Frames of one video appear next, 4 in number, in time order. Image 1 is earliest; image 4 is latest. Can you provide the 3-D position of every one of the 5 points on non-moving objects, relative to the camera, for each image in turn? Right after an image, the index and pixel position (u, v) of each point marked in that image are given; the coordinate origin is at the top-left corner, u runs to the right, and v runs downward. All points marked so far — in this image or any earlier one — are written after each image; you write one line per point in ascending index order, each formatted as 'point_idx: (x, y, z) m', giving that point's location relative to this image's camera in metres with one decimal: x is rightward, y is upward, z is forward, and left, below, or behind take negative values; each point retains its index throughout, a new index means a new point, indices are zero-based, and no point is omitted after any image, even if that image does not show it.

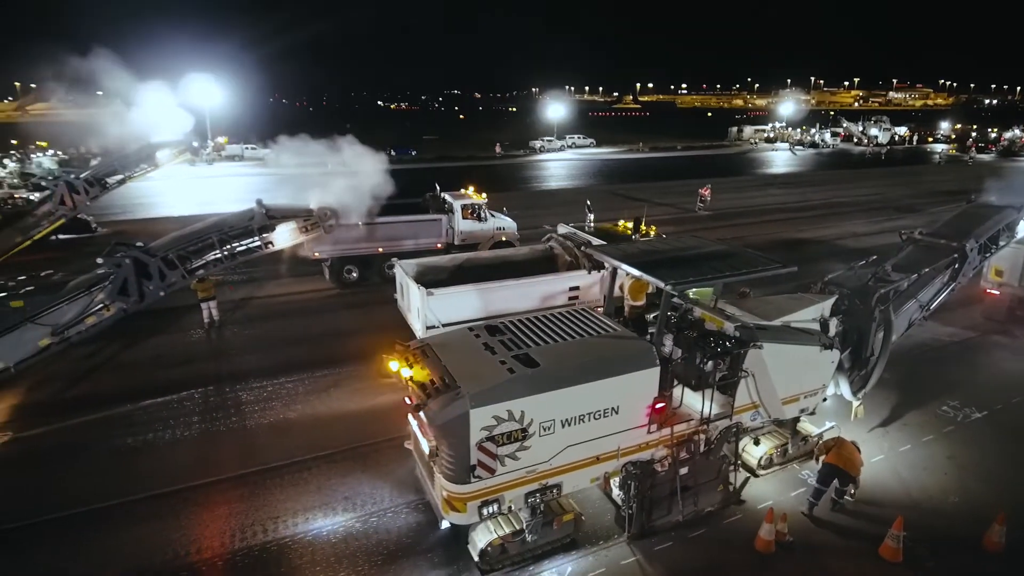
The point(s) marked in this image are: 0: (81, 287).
0: (-8.4, 0.0, +10.8) m
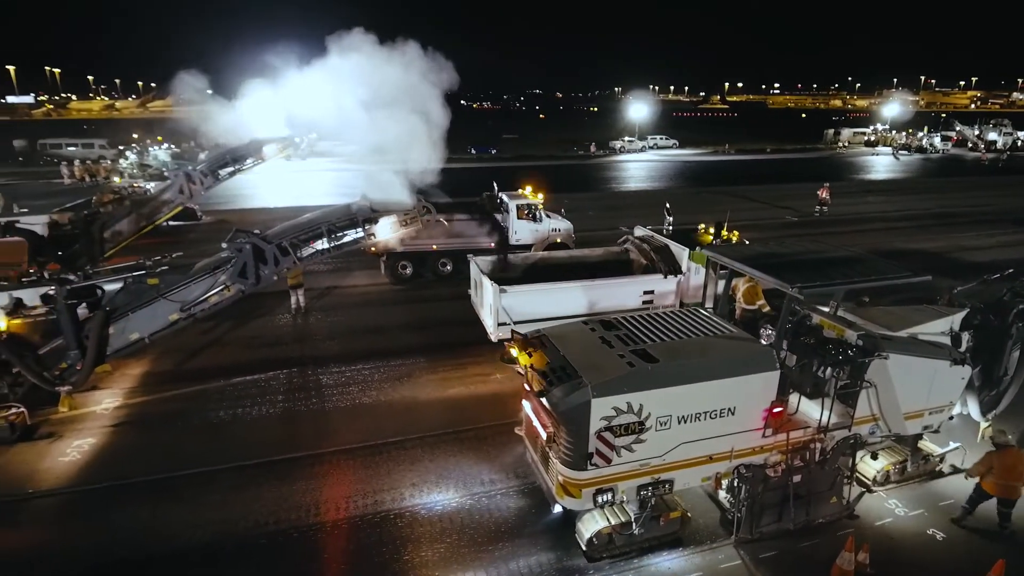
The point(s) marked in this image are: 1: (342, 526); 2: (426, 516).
0: (-6.5, +0.4, +11.9) m
1: (-2.0, -2.8, +6.8) m
2: (-1.0, -2.7, +6.8) m
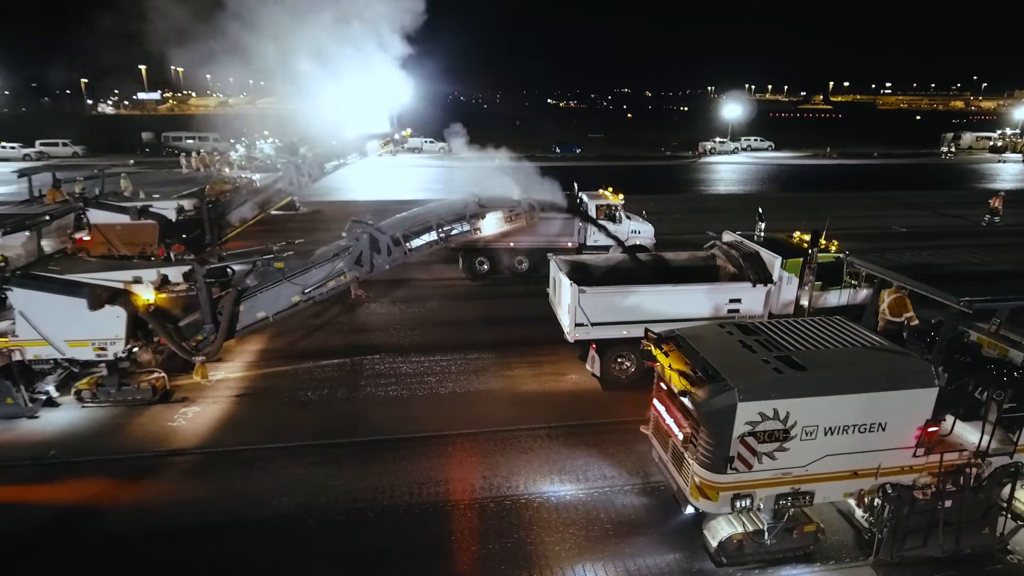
0: (-4.1, +0.7, +12.8) m
1: (-0.6, -2.7, +7.1) m
2: (+0.4, -2.7, +7.0) m
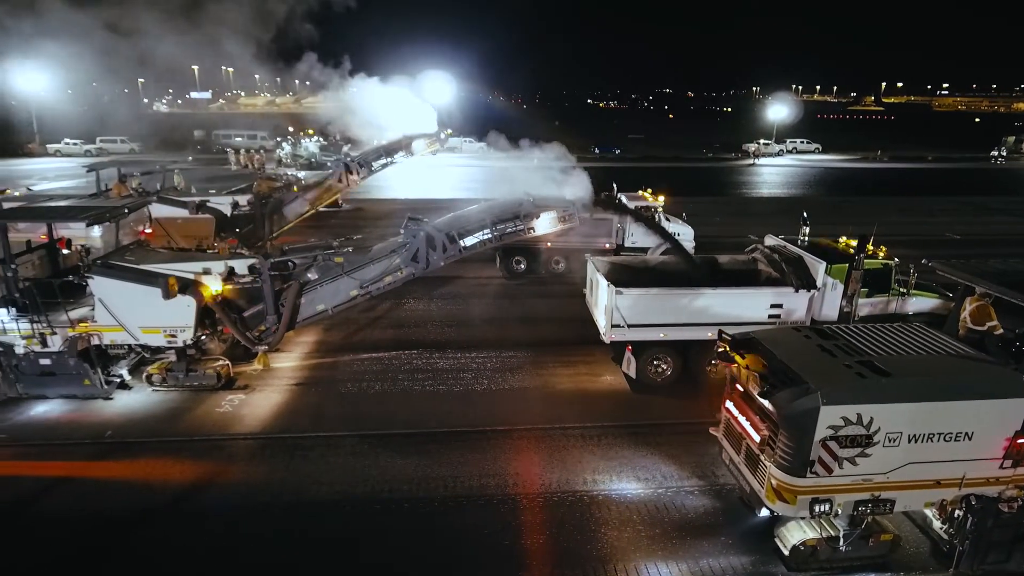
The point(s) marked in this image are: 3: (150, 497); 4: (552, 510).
0: (-2.9, +0.9, +13.1) m
1: (+0.2, -2.7, +7.2) m
2: (+1.2, -2.7, +7.1) m
3: (-4.8, -2.8, +7.6) m
4: (+0.5, -2.7, +7.0) m
